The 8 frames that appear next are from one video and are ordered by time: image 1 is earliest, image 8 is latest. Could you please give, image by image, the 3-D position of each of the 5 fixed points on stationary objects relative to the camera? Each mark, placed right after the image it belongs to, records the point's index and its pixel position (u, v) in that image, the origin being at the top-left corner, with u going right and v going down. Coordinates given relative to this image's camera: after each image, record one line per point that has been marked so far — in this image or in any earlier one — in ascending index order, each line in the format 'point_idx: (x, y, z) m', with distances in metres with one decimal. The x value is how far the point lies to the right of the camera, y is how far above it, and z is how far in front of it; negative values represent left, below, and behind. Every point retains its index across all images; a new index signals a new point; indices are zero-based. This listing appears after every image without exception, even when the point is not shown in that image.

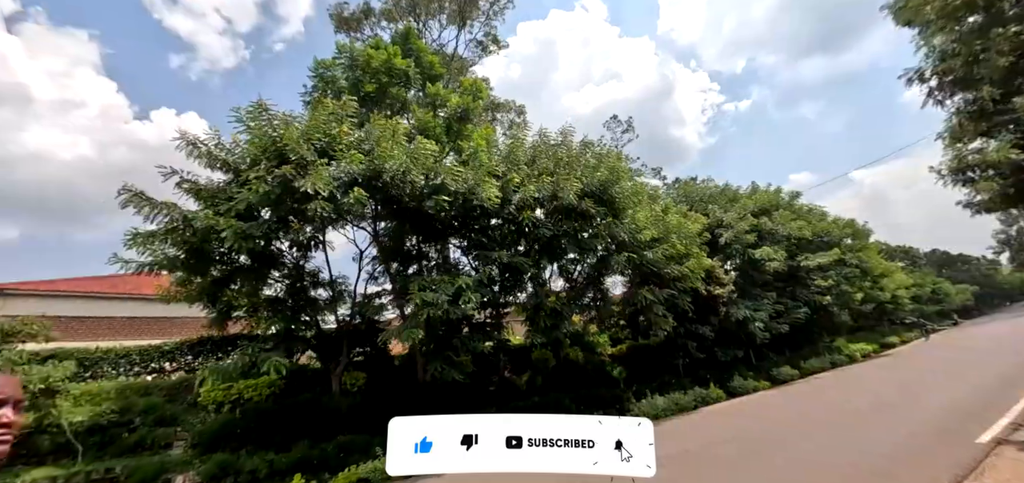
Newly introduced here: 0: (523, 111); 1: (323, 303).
0: (+0.4, +4.7, +16.1) m
1: (-5.3, -1.8, +12.8) m
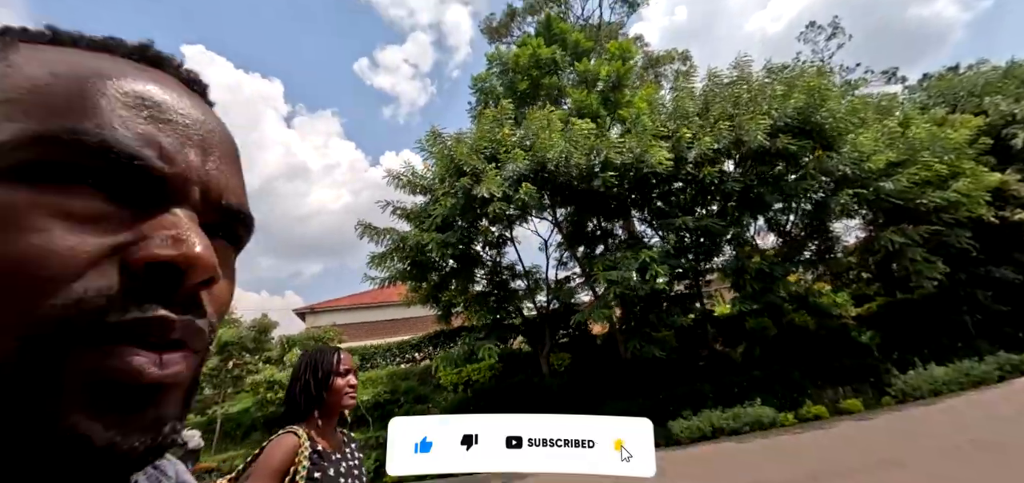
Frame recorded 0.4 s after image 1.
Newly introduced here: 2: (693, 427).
0: (+5.7, +6.0, +14.3) m
1: (+0.5, -1.6, +13.9) m
2: (+4.3, -4.7, +10.8) m
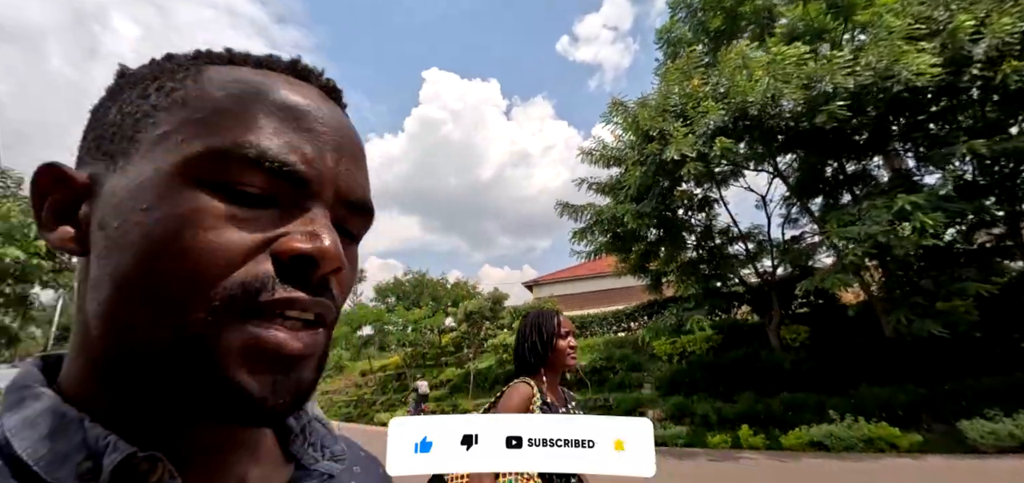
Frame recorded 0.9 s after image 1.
0: (+10.4, +7.6, +9.7) m
1: (+6.5, -0.4, +12.3) m
2: (+8.7, -3.6, +7.9) m
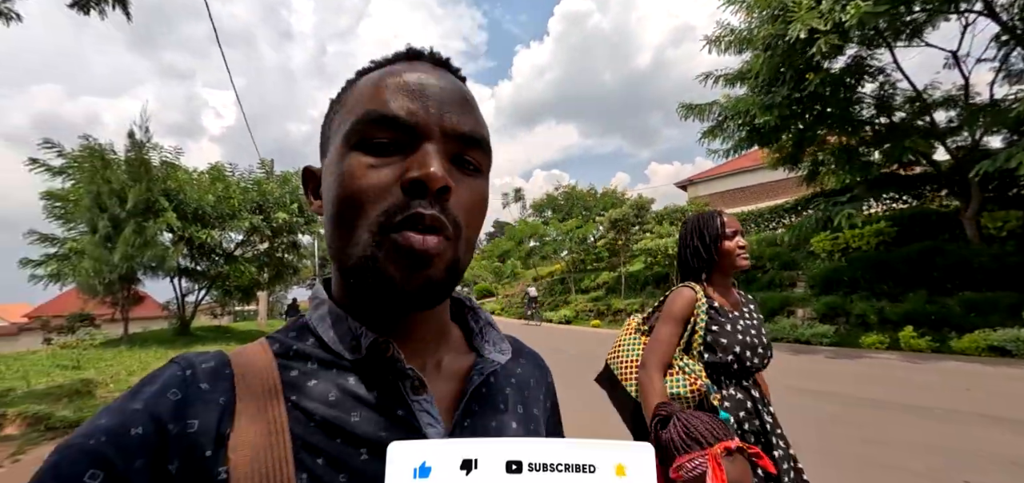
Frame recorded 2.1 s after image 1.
0: (+11.0, +9.9, +4.7) m
1: (+9.5, +2.5, +10.0) m
2: (+10.4, -1.4, +5.8) m
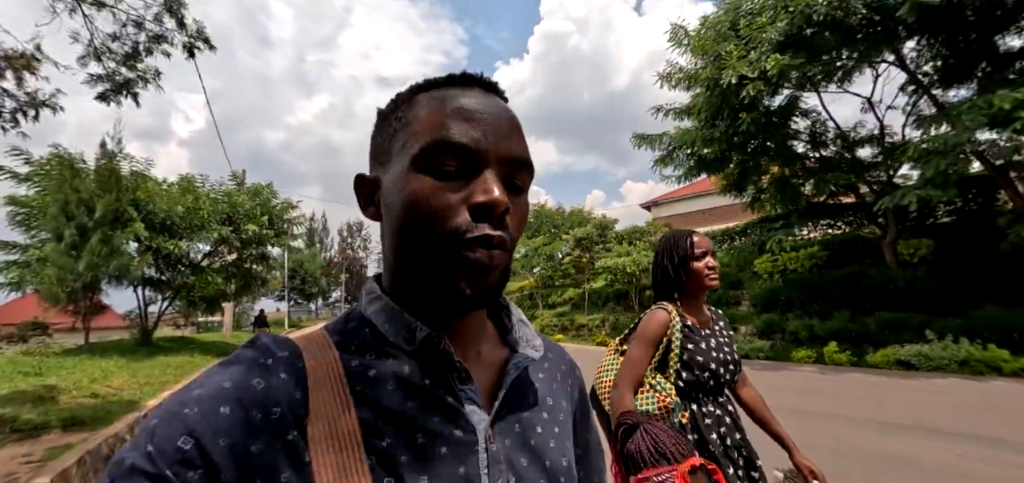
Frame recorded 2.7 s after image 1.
0: (+10.6, +9.4, +6.1) m
1: (+8.7, +1.9, +11.1) m
2: (+9.7, -1.9, +6.8) m
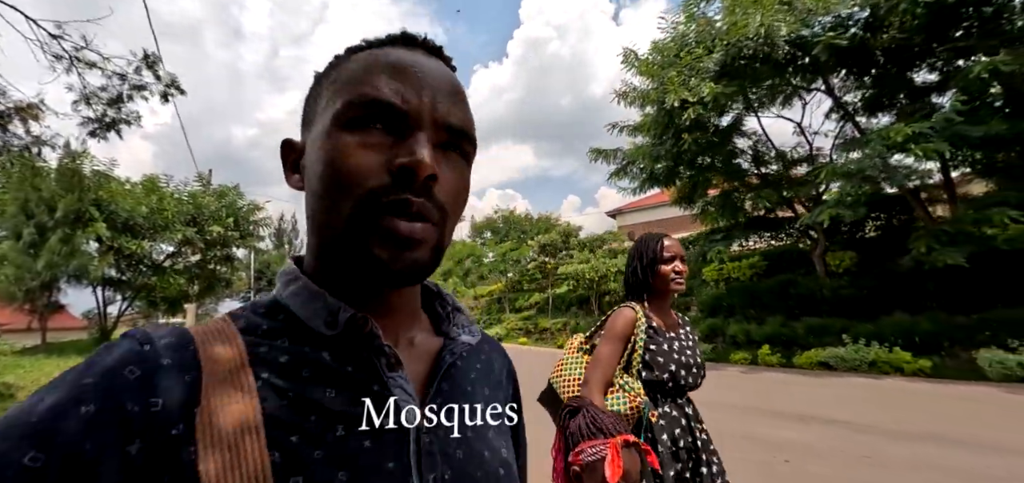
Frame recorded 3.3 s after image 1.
0: (+10.0, +9.1, +7.3) m
1: (+7.7, +1.6, +12.1) m
2: (+8.9, -2.2, +7.9) m
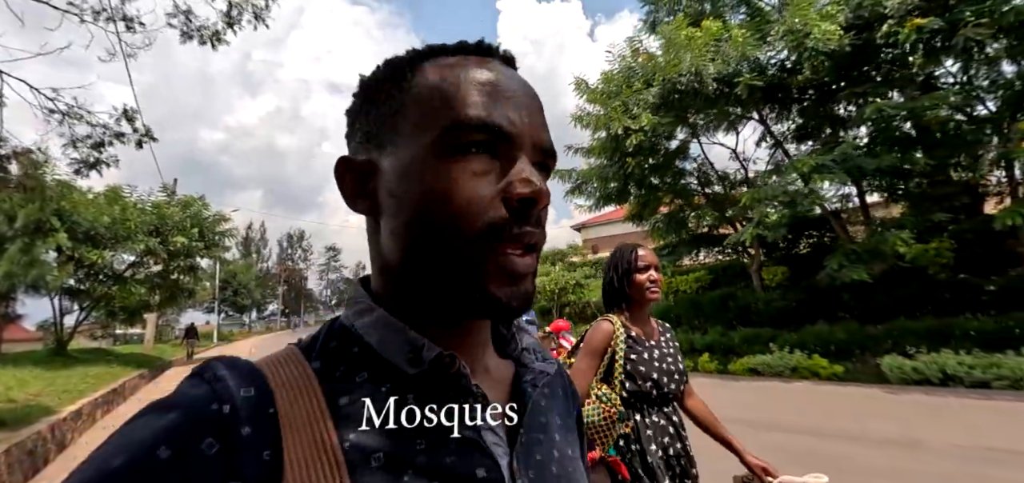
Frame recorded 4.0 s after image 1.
0: (+9.2, +8.7, +8.7) m
1: (+6.6, +1.1, +13.2) m
2: (+8.0, -2.6, +8.9) m
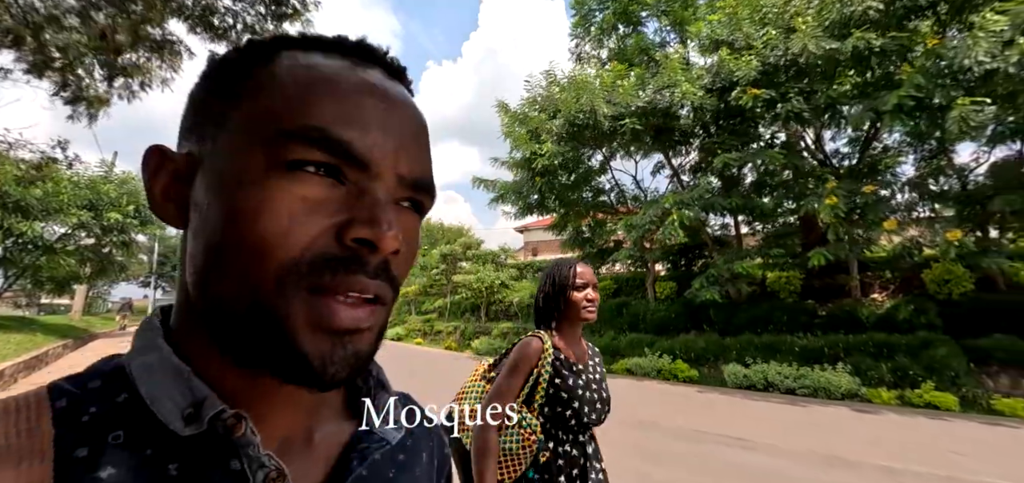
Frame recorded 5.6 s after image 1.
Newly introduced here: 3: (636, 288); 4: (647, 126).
0: (+7.7, +7.9, +10.6) m
1: (+4.1, +0.6, +15.0) m
2: (+5.6, -3.3, +10.8) m
3: (+4.5, -1.7, +15.8) m
4: (+3.8, +2.9, +10.9) m
